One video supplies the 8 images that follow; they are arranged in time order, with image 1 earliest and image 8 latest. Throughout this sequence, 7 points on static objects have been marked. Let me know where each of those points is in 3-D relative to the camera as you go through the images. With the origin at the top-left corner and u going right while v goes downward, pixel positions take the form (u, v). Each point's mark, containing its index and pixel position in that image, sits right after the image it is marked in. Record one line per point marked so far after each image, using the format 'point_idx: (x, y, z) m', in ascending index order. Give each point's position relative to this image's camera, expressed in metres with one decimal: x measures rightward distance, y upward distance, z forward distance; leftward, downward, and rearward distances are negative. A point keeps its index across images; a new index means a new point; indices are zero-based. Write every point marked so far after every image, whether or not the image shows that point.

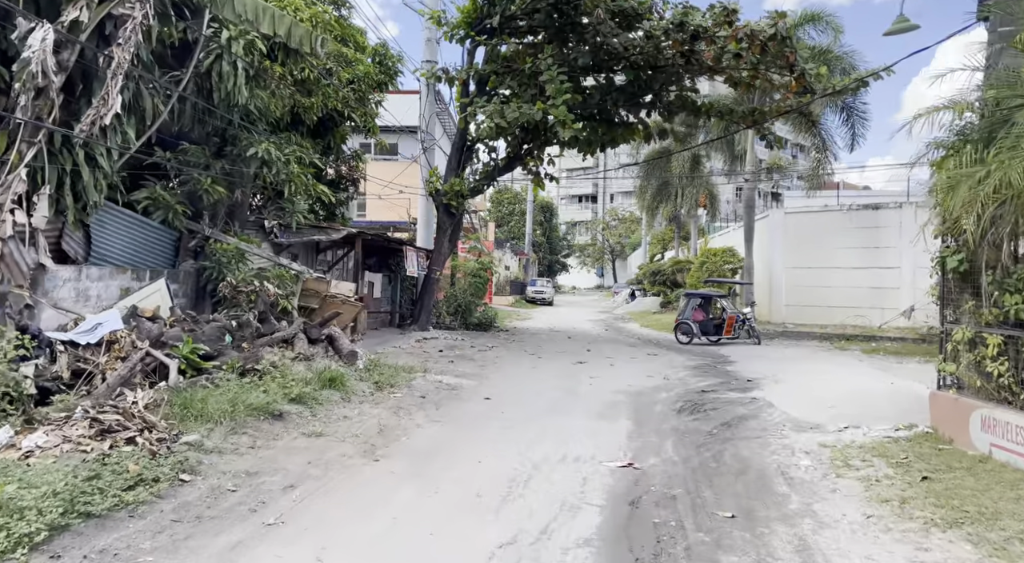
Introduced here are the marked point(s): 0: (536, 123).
0: (+0.6, +3.7, +15.8) m
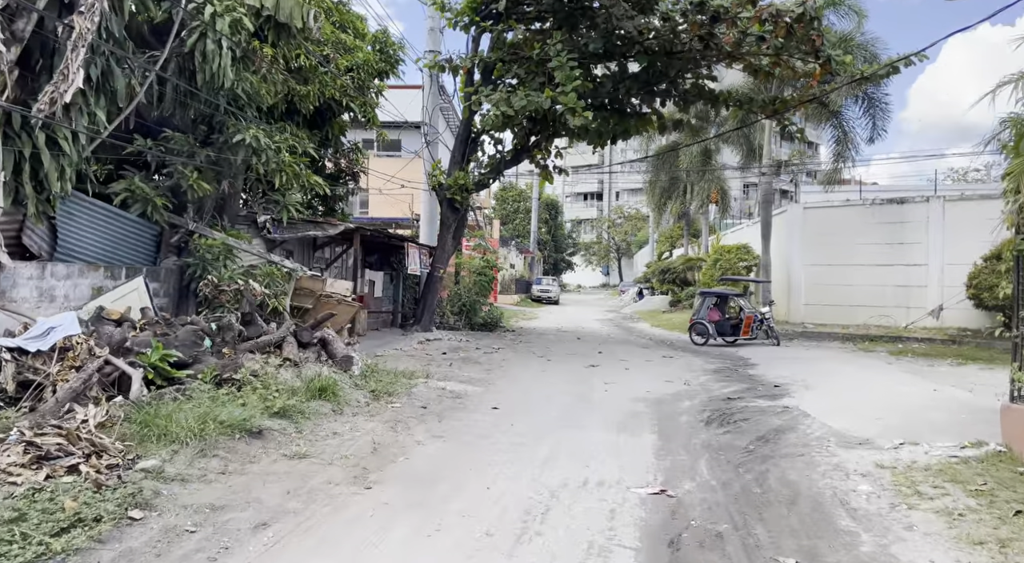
0: (+0.7, +3.7, +15.0) m
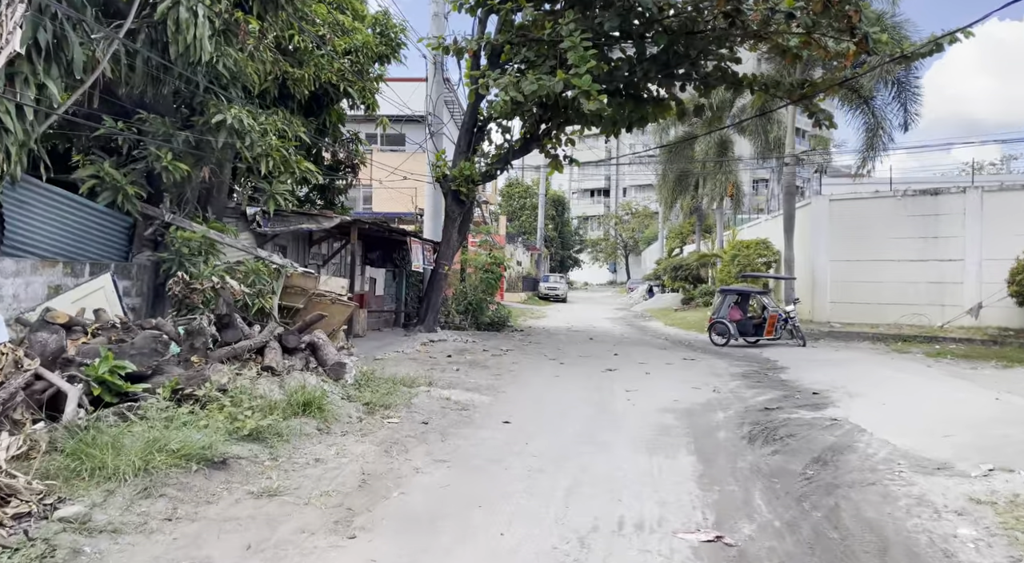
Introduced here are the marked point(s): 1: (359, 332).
0: (+0.9, +3.8, +14.0) m
1: (-3.2, -1.1, +14.0) m
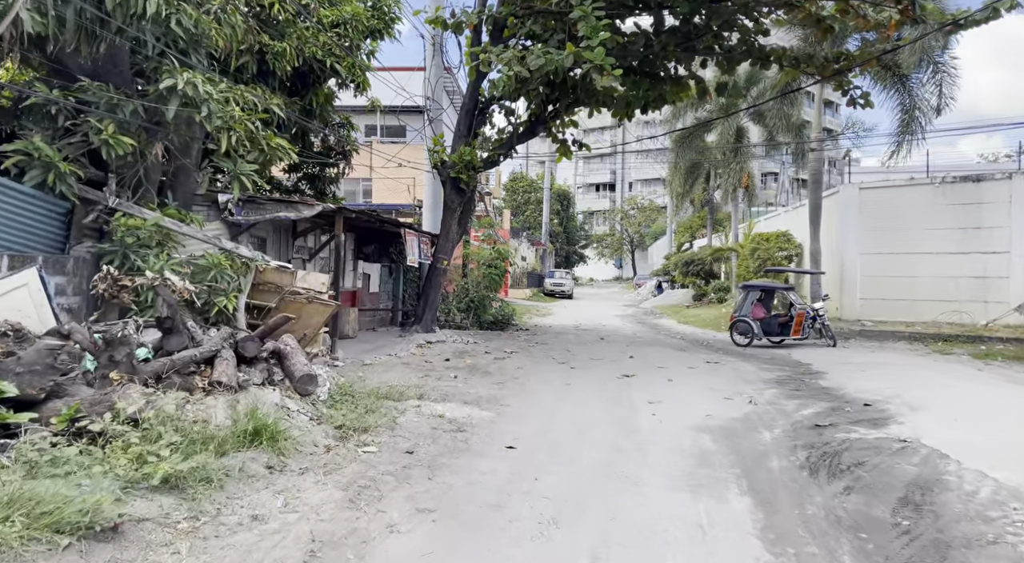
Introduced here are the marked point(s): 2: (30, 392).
0: (+1.0, +3.9, +12.7) m
1: (-3.1, -1.0, +12.8) m
2: (-2.8, -0.6, +3.9) m
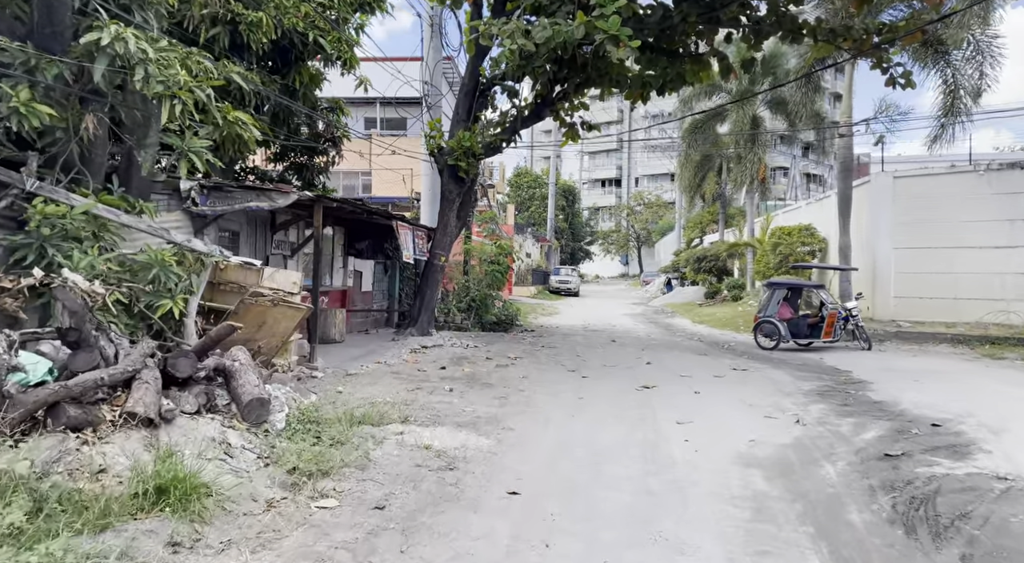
0: (+1.1, +3.9, +11.5) m
1: (-3.0, -1.0, +11.5) m
2: (-2.8, -0.6, +2.7) m
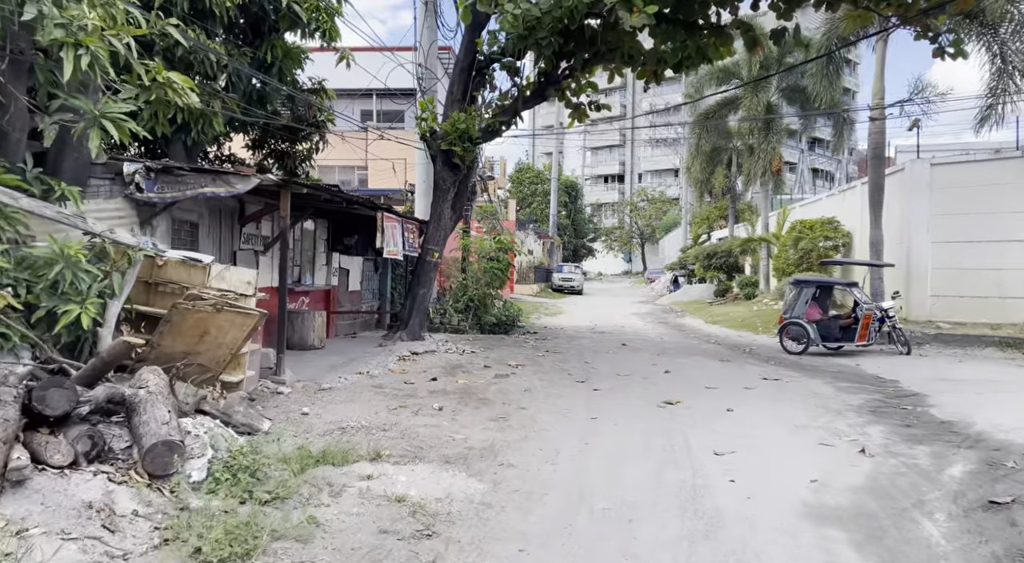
0: (+1.1, +3.9, +10.1) m
1: (-3.0, -0.9, +10.3) m
2: (-2.8, -0.7, +1.4) m
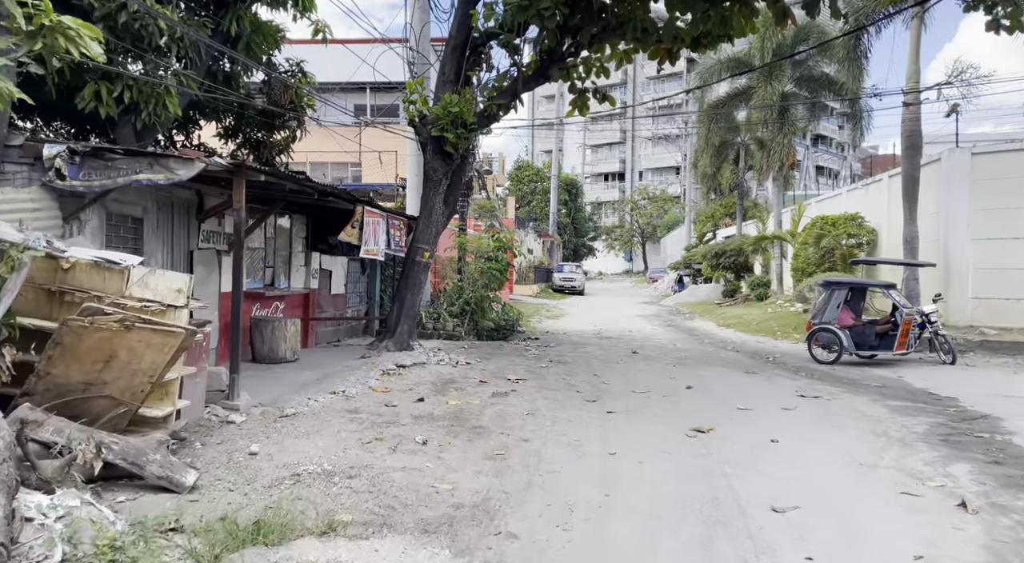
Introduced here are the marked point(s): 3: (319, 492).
0: (+1.0, +3.9, +8.9) m
1: (-3.0, -1.0, +9.0) m
2: (-2.8, -0.7, +0.1) m
3: (-1.2, -1.3, +4.3) m
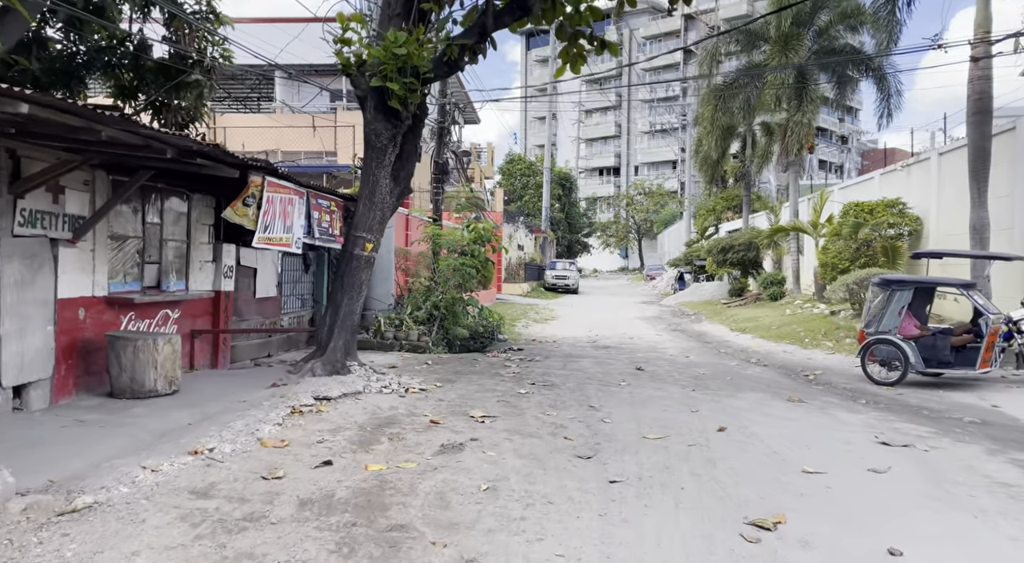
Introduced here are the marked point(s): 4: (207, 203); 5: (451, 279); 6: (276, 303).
0: (+0.7, +3.9, +6.3) m
1: (-3.4, -1.0, +6.4) m
2: (-3.1, -0.8, -2.5) m
3: (-1.5, -1.3, +1.8) m
4: (-3.8, +0.9, +8.4) m
5: (-1.1, +0.1, +12.3) m
6: (-3.6, -0.3, +10.2) m
